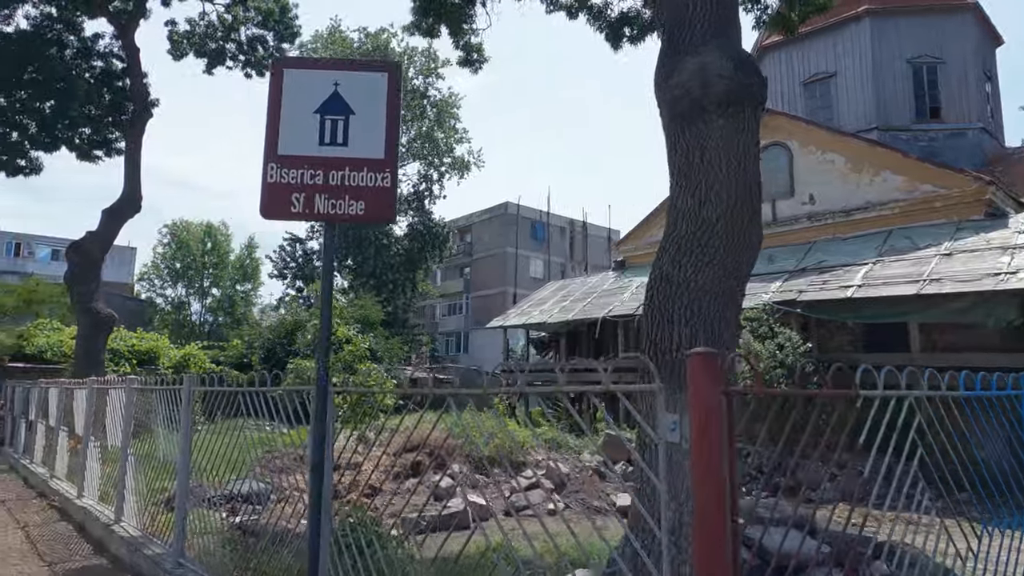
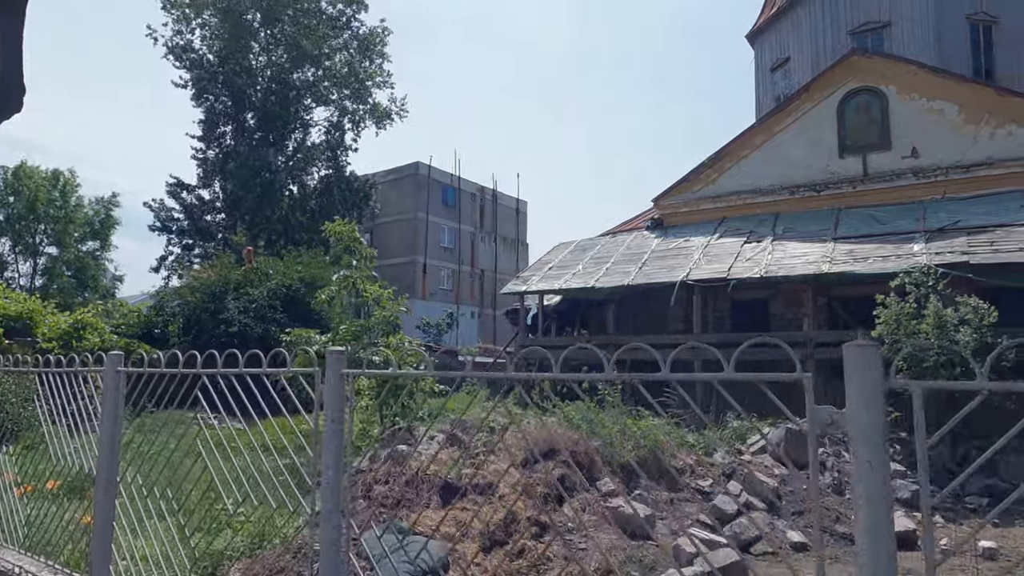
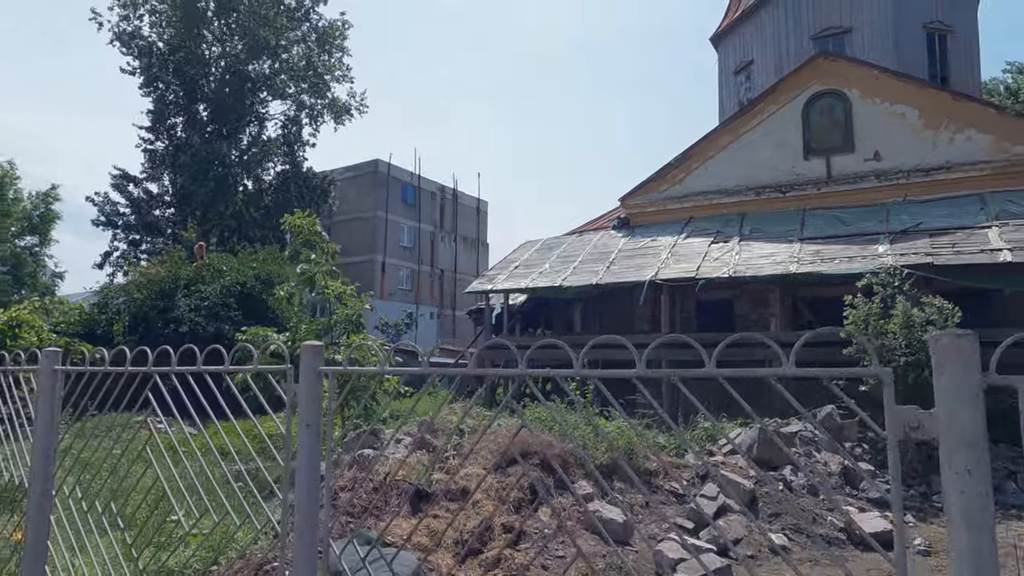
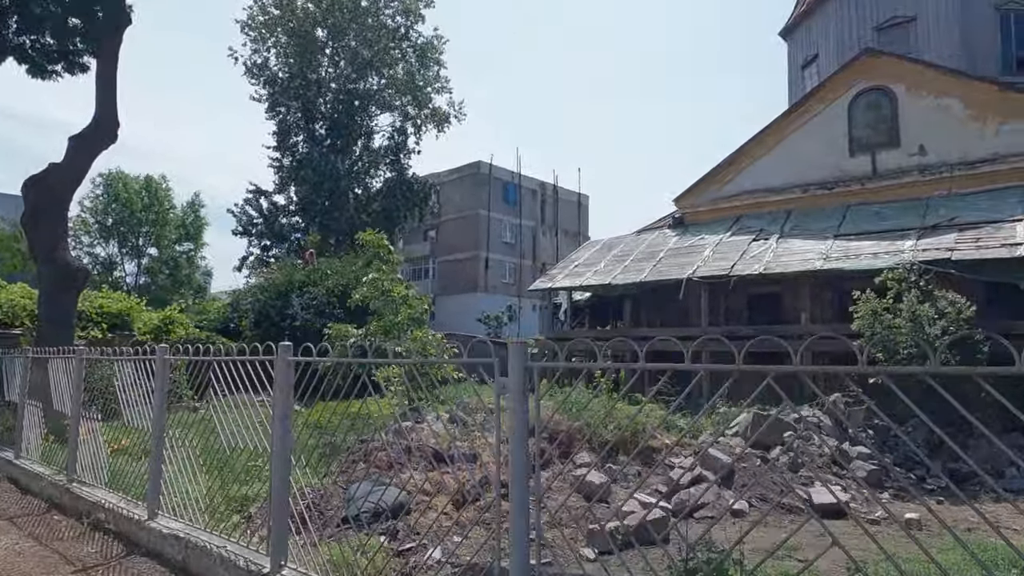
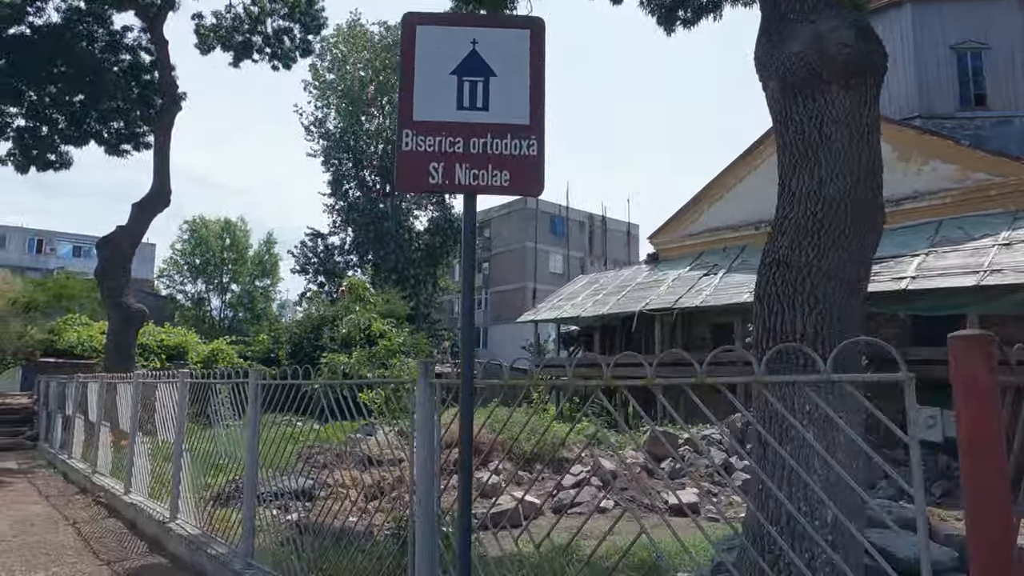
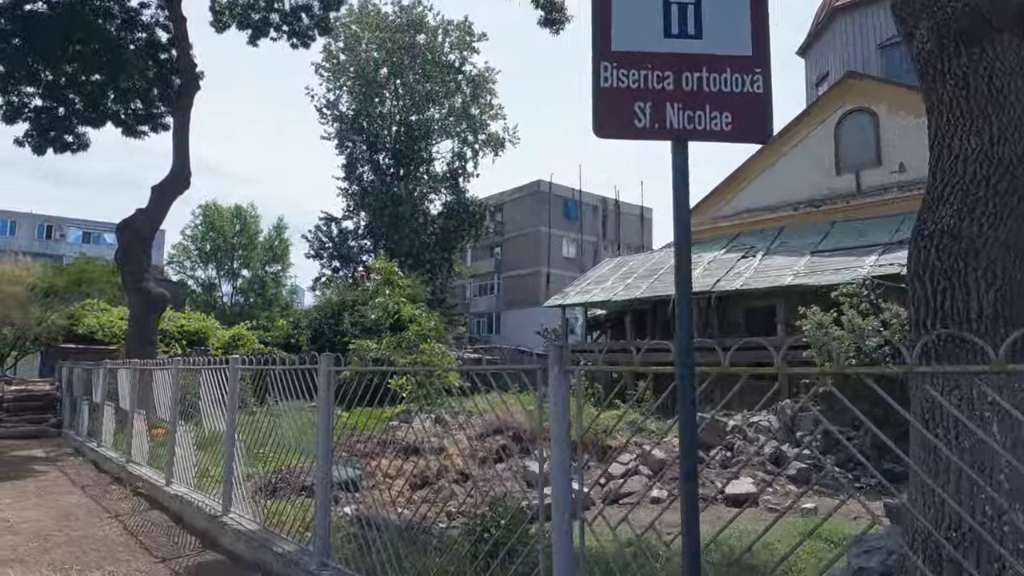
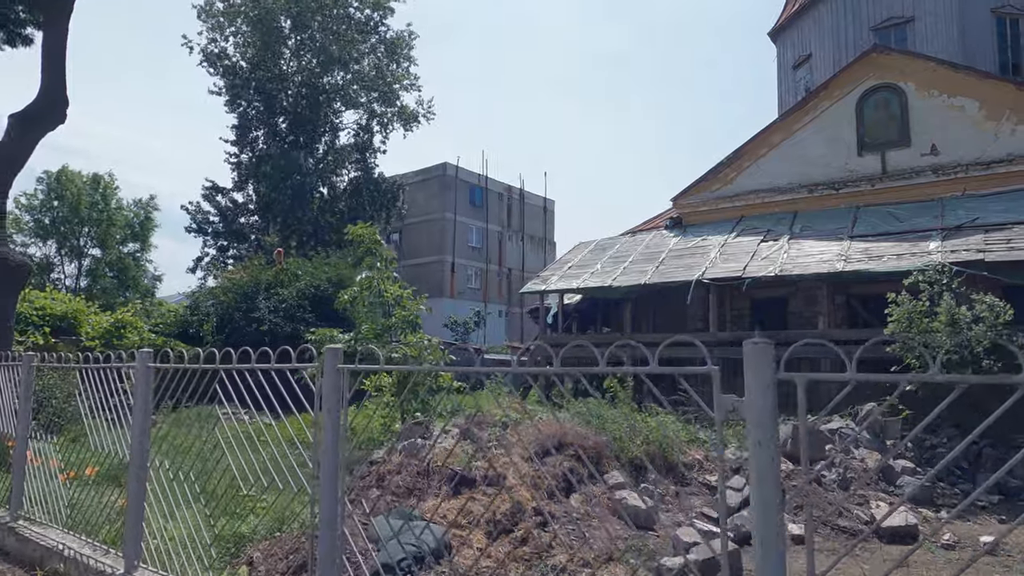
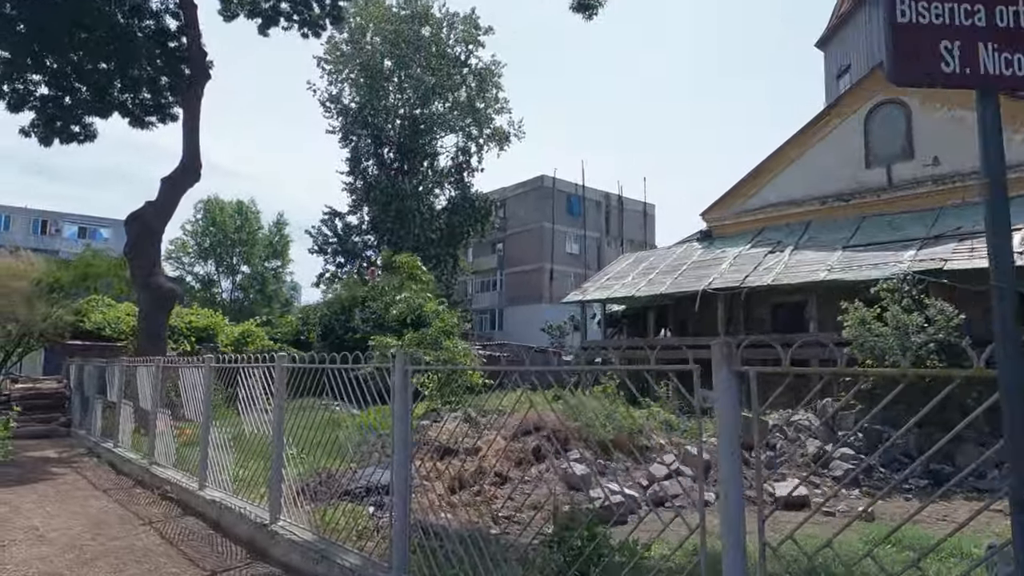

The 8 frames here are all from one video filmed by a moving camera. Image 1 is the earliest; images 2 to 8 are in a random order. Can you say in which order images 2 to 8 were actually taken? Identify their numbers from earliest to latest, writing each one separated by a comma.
5, 6, 8, 4, 7, 2, 3
